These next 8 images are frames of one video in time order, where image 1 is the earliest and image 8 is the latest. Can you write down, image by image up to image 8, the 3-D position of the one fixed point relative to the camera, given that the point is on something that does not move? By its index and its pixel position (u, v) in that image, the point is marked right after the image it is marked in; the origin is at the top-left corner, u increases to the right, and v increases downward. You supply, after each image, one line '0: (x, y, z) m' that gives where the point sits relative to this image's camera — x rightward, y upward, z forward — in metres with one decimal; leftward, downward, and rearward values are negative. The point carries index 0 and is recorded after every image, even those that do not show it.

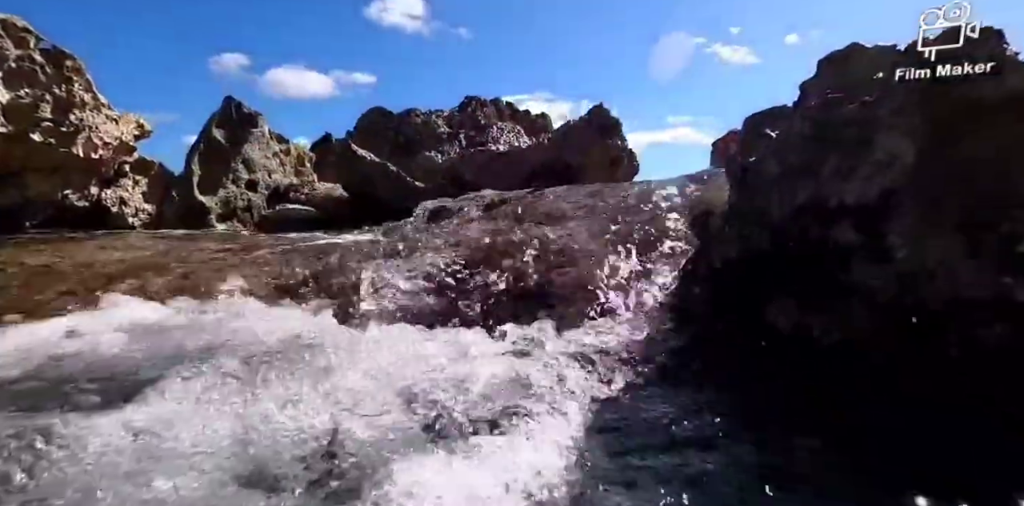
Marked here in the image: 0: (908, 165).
0: (+1.2, +0.3, +1.5) m
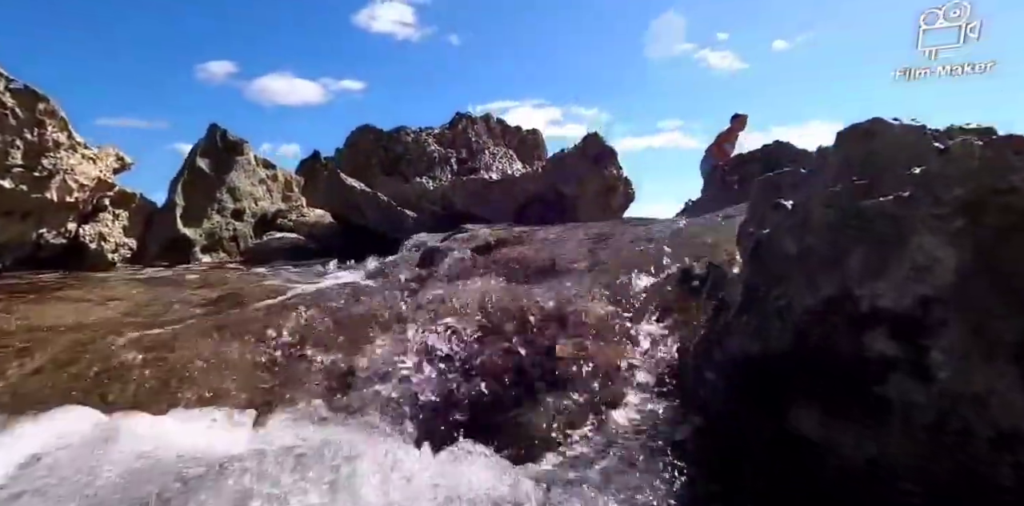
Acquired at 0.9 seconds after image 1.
0: (+1.2, -0.1, +1.3) m
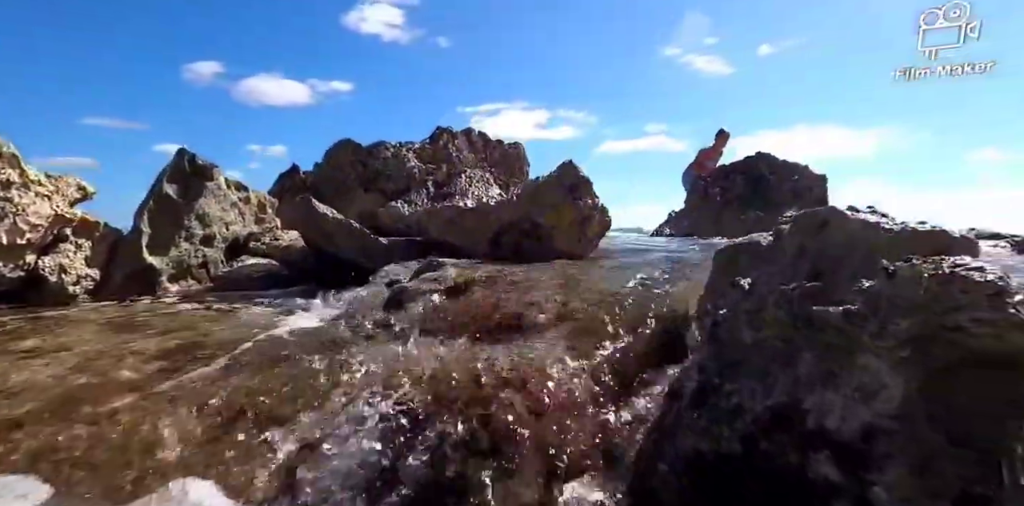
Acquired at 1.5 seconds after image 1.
0: (+1.0, -0.4, +1.3) m
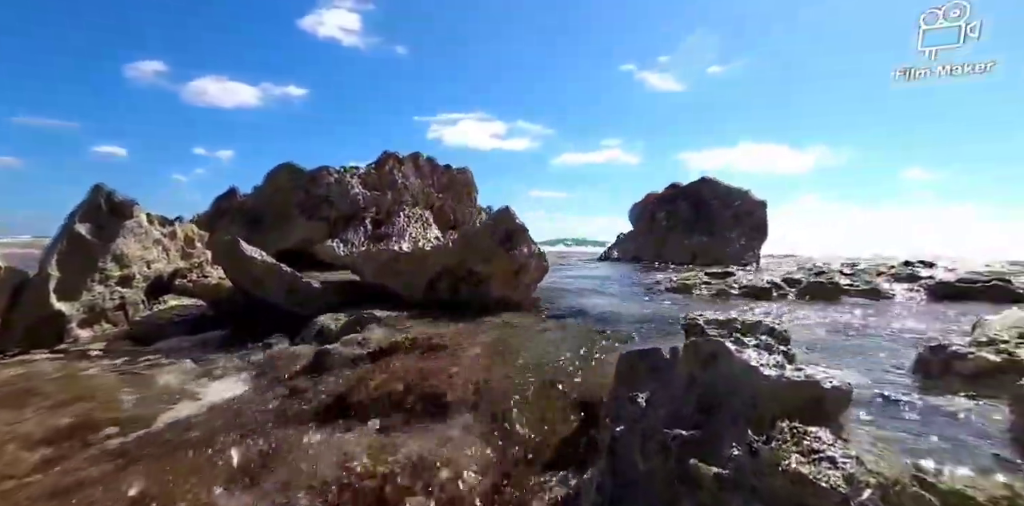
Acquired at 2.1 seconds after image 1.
0: (+0.6, -0.8, +1.3) m
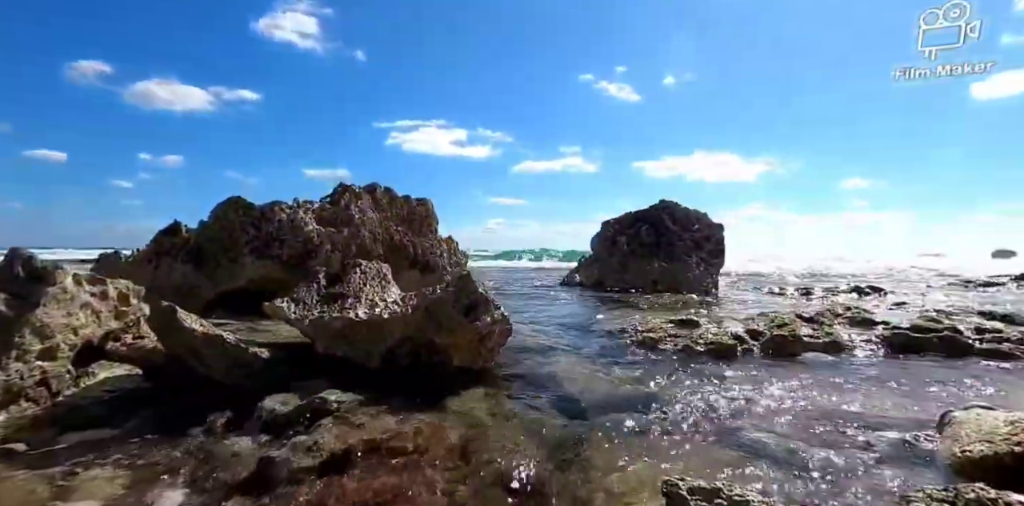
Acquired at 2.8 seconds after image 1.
0: (+0.6, -1.5, +1.1) m
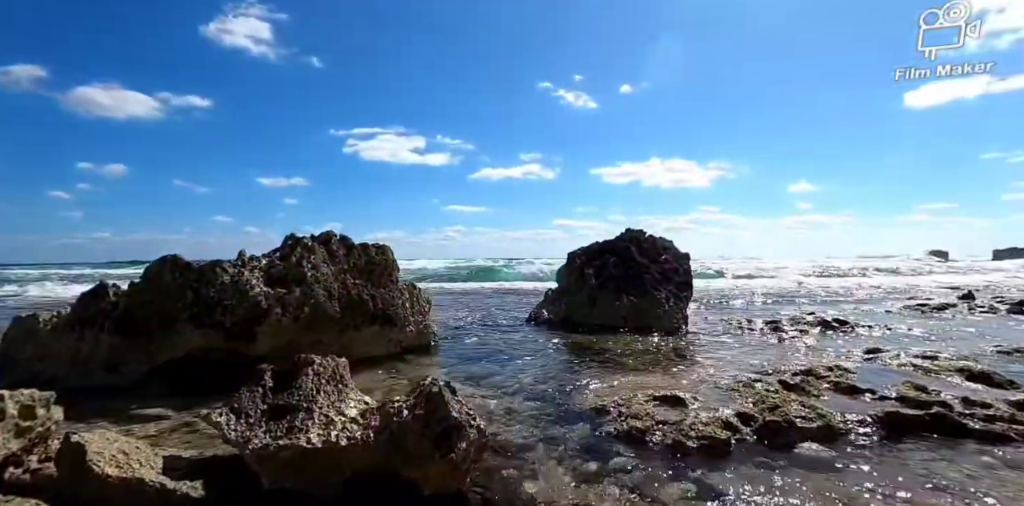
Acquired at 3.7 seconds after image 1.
0: (+0.7, -2.5, +0.4) m
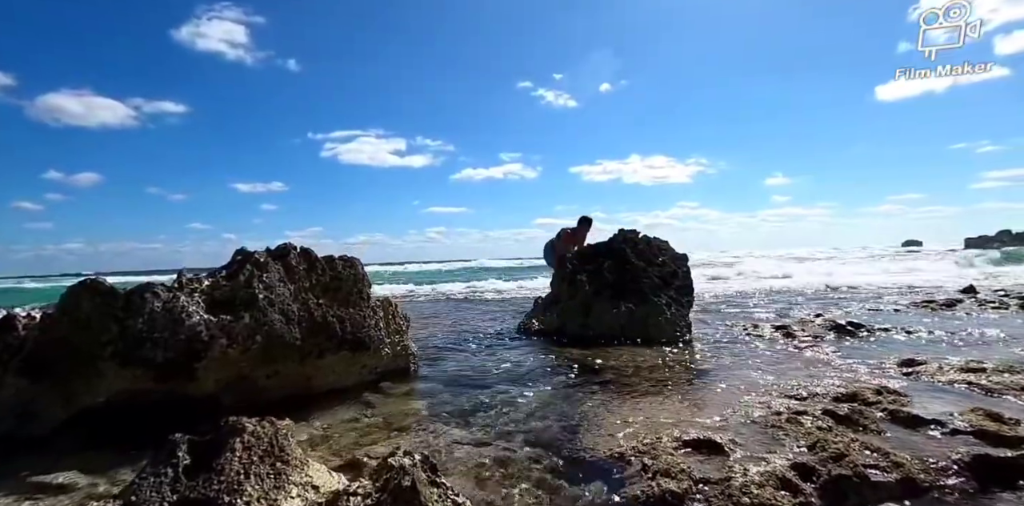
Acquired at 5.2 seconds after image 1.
0: (+0.9, -2.7, -1.0) m
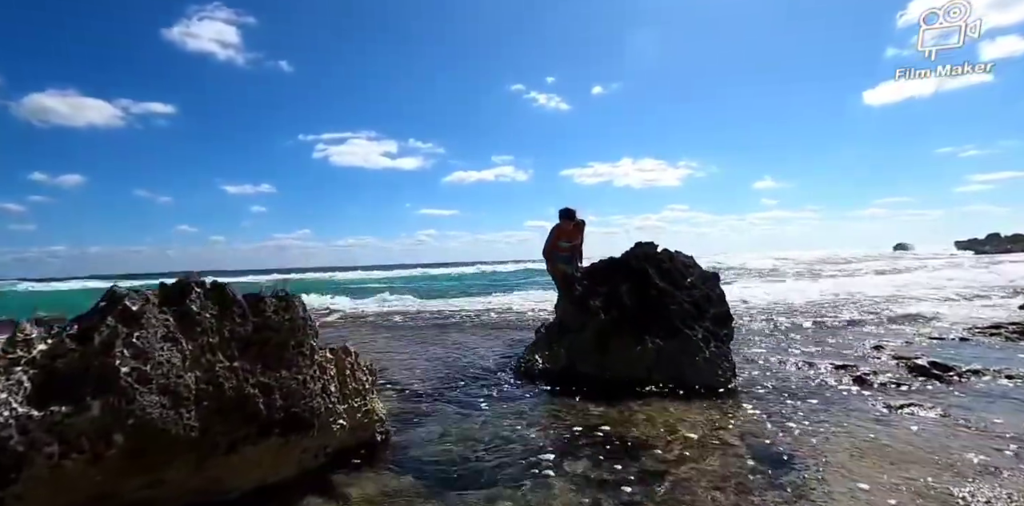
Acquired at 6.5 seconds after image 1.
0: (+1.2, -3.2, -4.1) m
